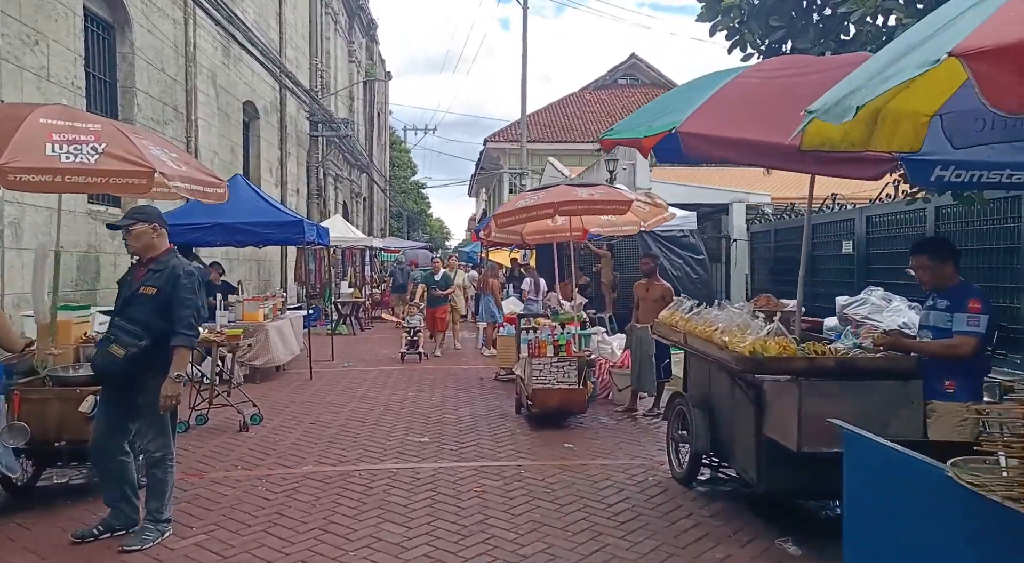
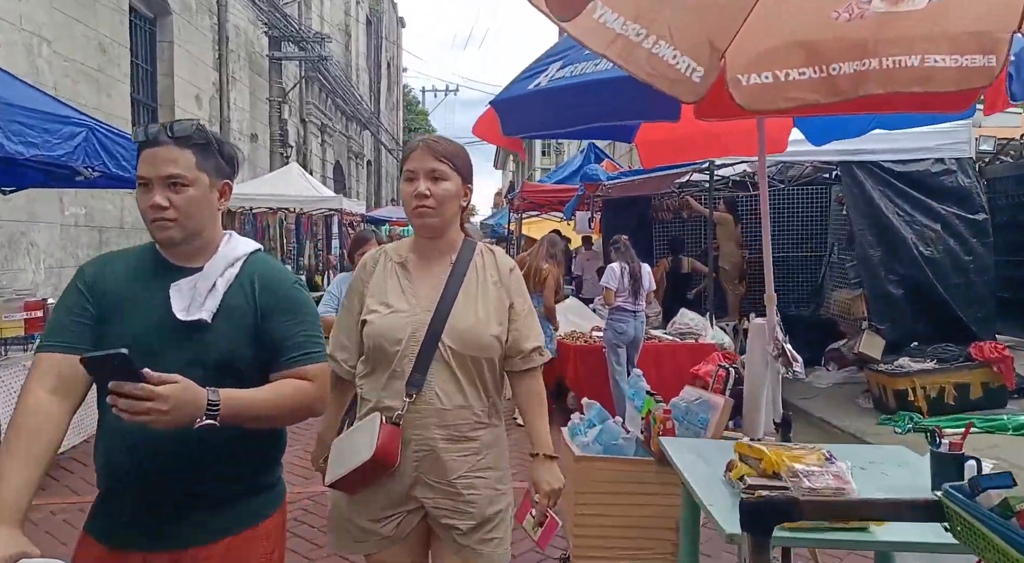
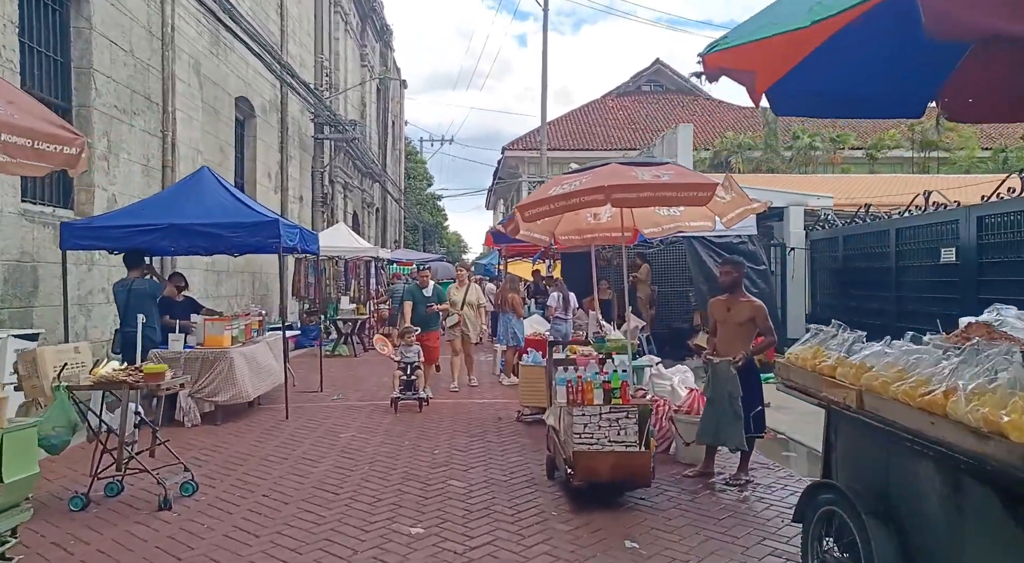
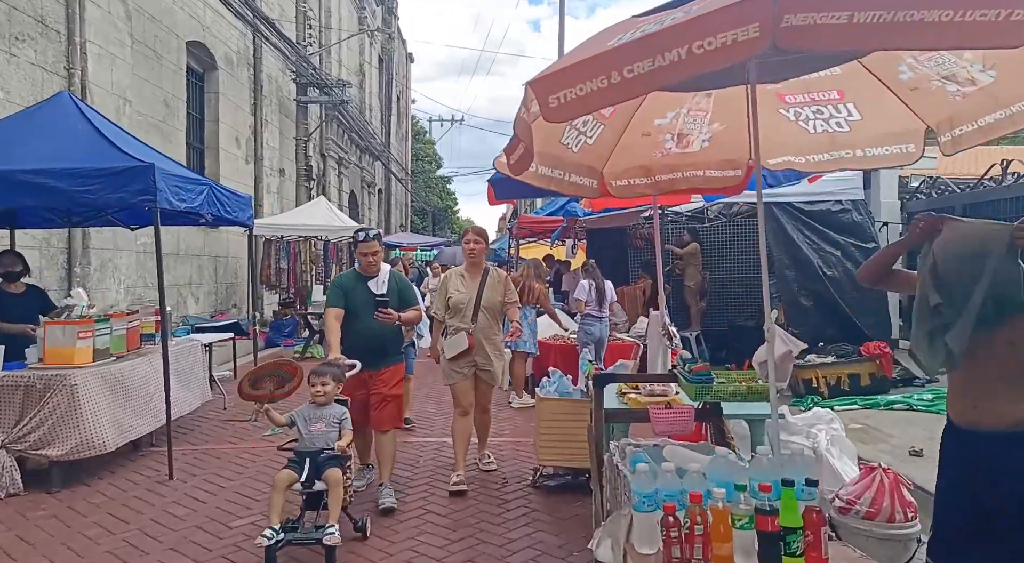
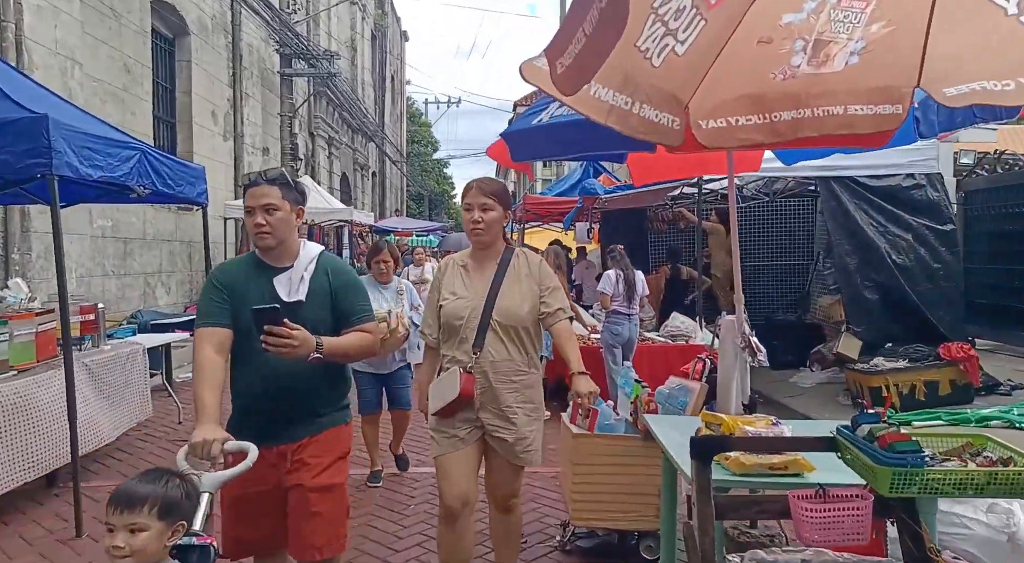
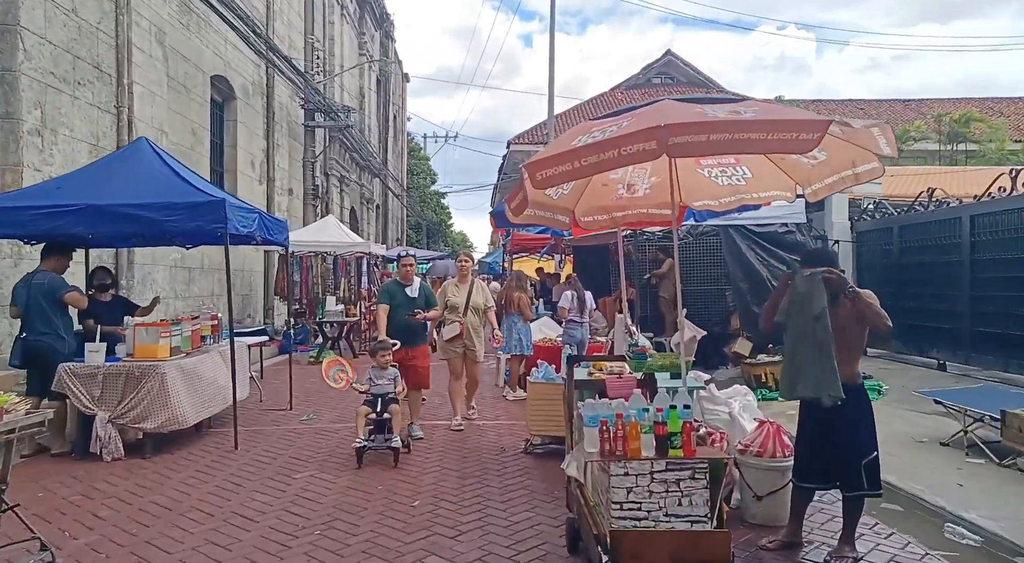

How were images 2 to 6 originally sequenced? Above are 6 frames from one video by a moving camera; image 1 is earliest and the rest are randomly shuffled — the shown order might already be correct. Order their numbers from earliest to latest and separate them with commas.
3, 6, 4, 5, 2
